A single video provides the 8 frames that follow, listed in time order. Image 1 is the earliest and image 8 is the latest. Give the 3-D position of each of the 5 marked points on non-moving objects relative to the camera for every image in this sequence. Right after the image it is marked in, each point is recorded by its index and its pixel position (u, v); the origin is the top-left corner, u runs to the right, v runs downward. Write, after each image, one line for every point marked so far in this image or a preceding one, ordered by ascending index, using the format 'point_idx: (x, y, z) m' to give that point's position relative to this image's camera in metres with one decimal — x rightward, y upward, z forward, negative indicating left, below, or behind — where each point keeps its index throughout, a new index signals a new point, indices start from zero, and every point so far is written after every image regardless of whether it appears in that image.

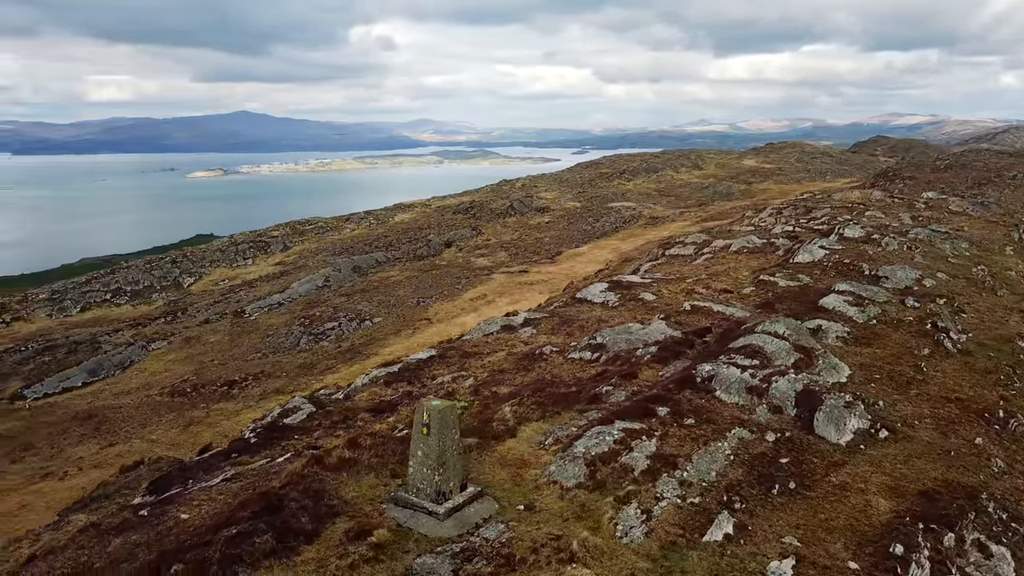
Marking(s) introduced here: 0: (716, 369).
0: (+4.5, -1.8, +18.3) m
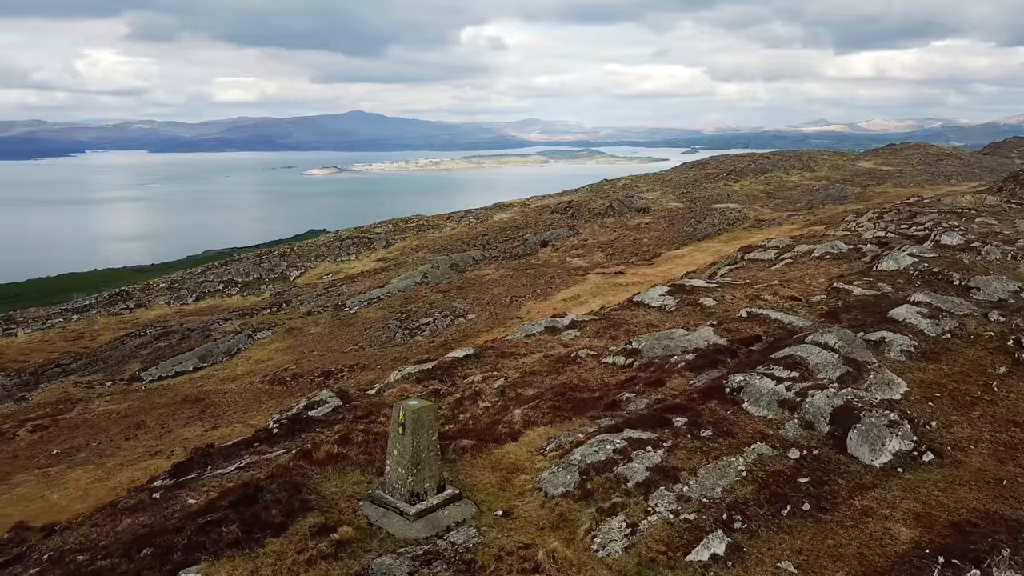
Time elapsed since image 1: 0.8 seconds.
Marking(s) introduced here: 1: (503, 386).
0: (+5.0, -2.0, +17.5) m
1: (-0.1, -2.3, +19.3) m
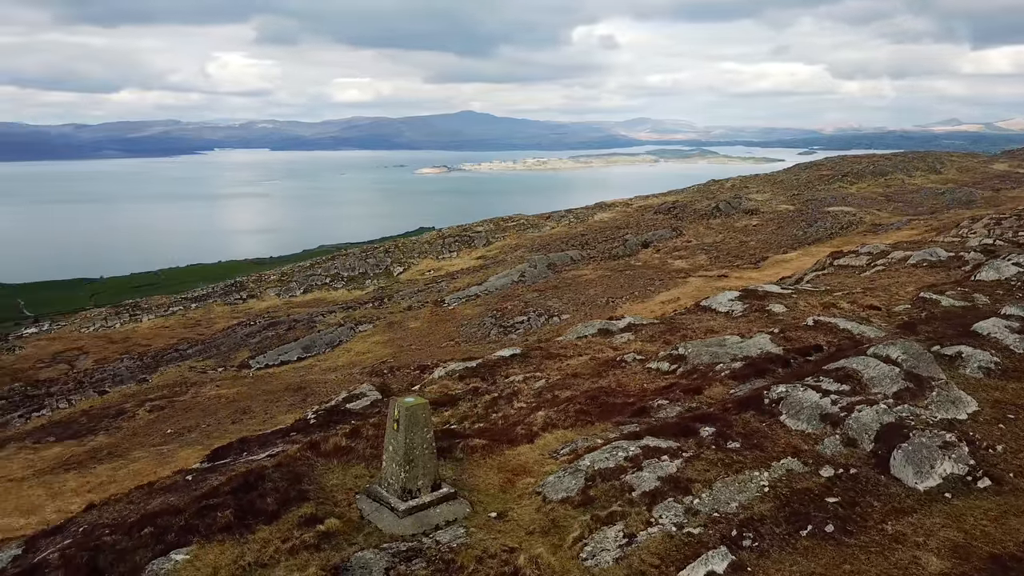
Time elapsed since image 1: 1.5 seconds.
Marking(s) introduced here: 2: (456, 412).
0: (+5.7, -2.1, +16.7) m
1: (+0.8, -2.3, +19.1) m
2: (-1.2, -2.7, +17.9) m
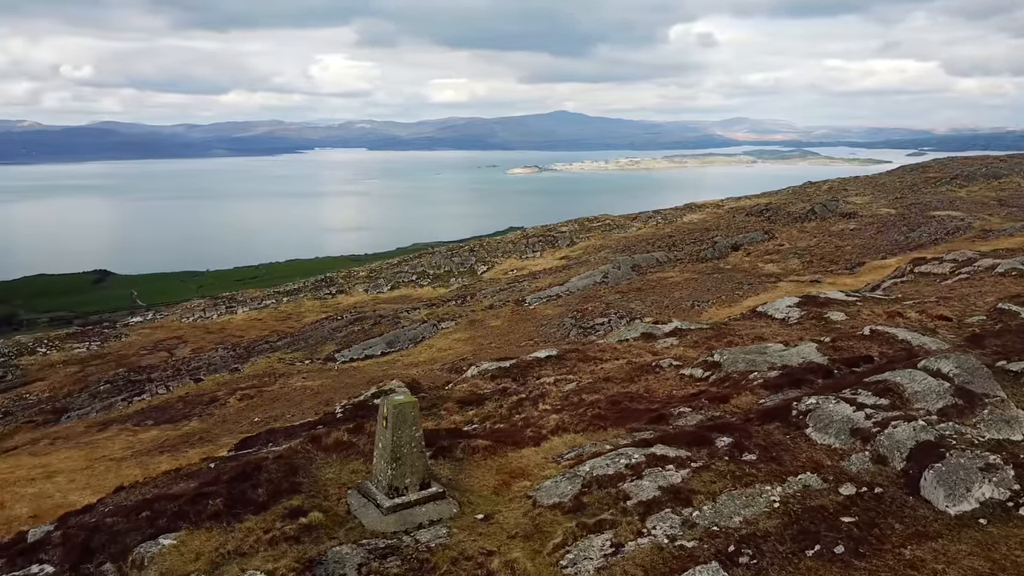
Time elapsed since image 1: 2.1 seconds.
0: (+6.1, -2.3, +16.0) m
1: (+1.5, -2.4, +18.9) m
2: (-0.7, -2.7, +17.9) m
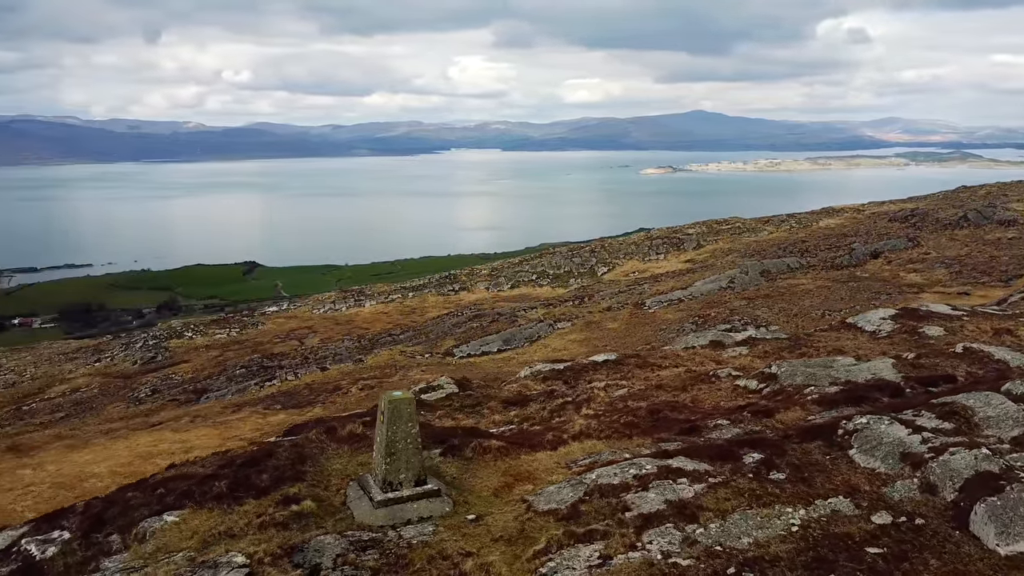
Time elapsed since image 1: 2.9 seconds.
0: (+6.6, -2.5, +14.8) m
1: (+2.5, -2.5, +18.5) m
2: (+0.2, -2.7, +17.9) m
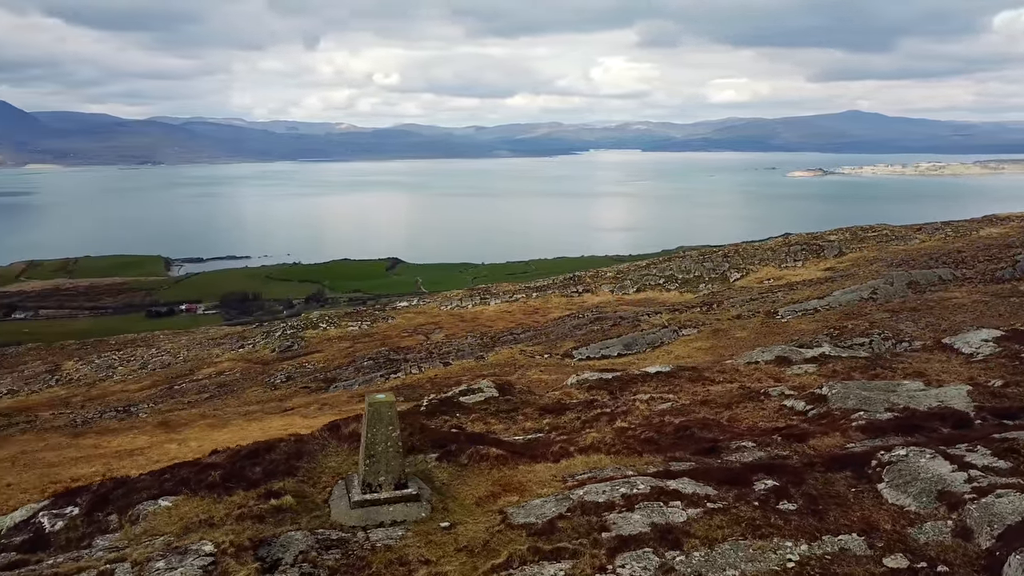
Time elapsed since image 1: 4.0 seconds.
0: (+6.7, -2.8, +13.5) m
1: (+3.3, -2.7, +17.8) m
2: (+0.9, -2.9, +17.6) m
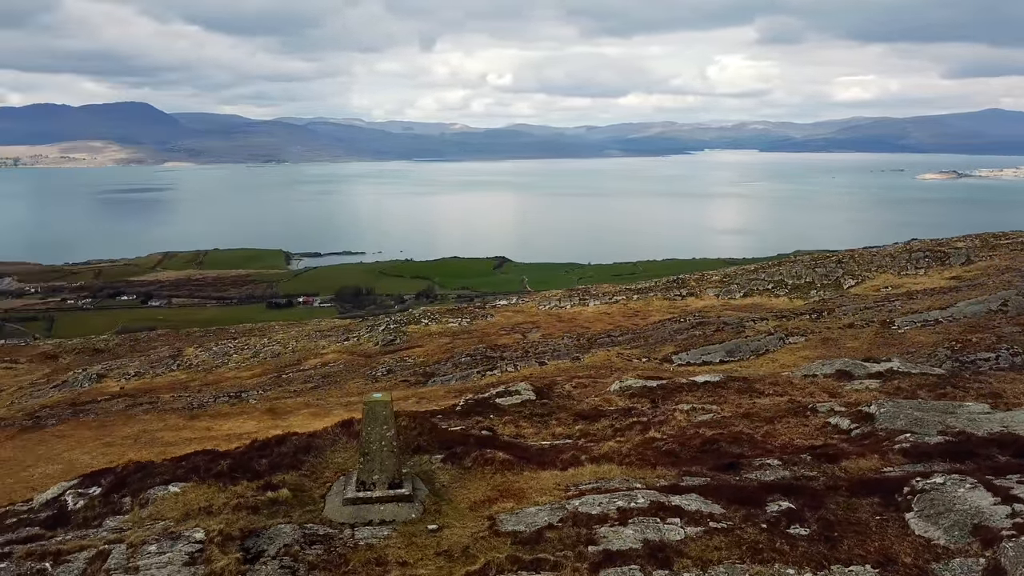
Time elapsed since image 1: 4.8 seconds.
0: (+6.8, -3.0, +12.5) m
1: (+3.9, -2.8, +17.1) m
2: (+1.6, -3.0, +17.2) m
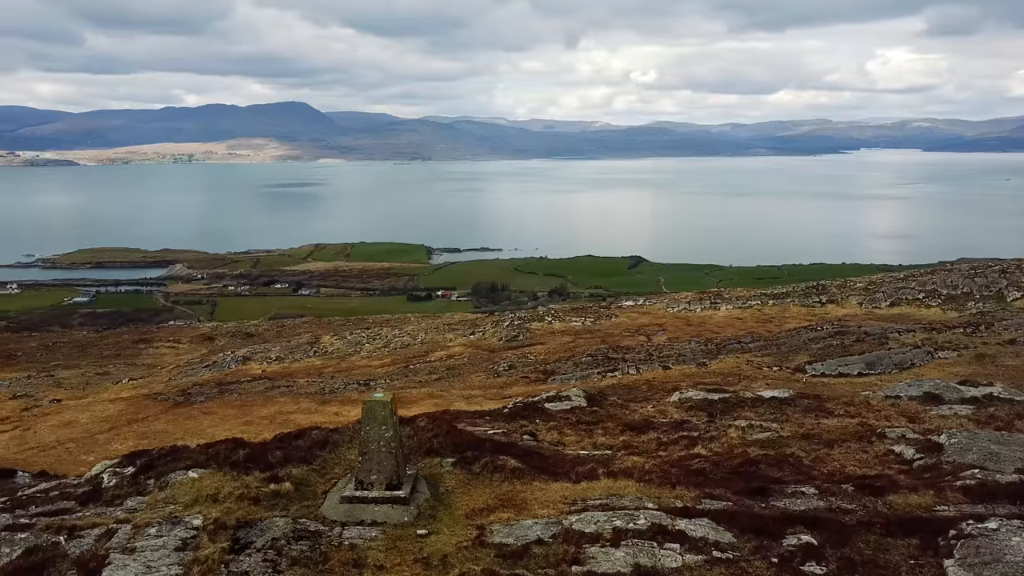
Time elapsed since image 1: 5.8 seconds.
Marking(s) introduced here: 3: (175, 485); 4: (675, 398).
0: (+6.7, -3.3, +11.0) m
1: (+4.7, -3.0, +16.0) m
2: (+2.4, -3.1, +16.5) m
3: (-5.2, -3.0, +12.5) m
4: (+3.9, -2.7, +19.3) m
